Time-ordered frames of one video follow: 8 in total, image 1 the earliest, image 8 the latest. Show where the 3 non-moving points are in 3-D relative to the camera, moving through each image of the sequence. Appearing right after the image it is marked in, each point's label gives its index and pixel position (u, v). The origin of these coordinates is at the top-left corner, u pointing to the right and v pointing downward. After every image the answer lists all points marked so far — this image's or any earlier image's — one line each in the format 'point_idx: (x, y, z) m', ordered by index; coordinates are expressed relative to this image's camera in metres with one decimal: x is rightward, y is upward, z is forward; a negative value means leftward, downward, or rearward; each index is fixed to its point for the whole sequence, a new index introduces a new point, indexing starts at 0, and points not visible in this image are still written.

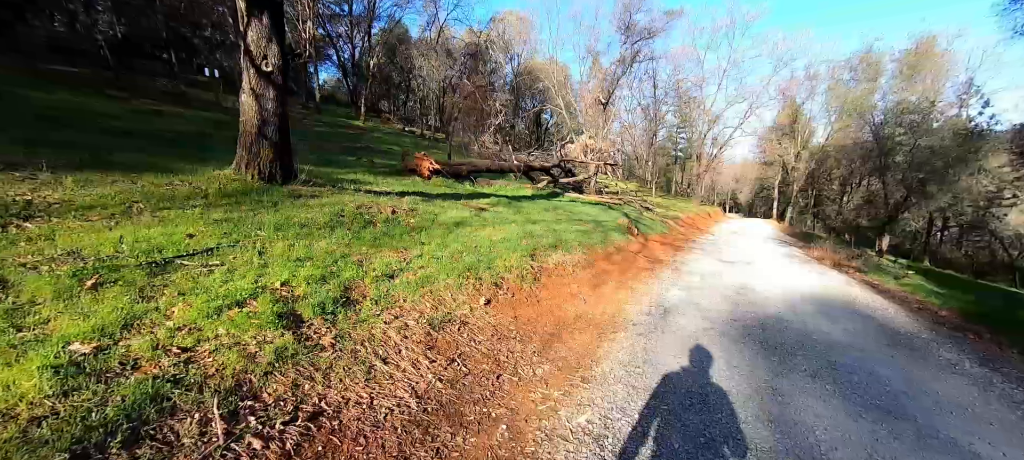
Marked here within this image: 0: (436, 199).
0: (-1.7, +0.7, +9.3) m
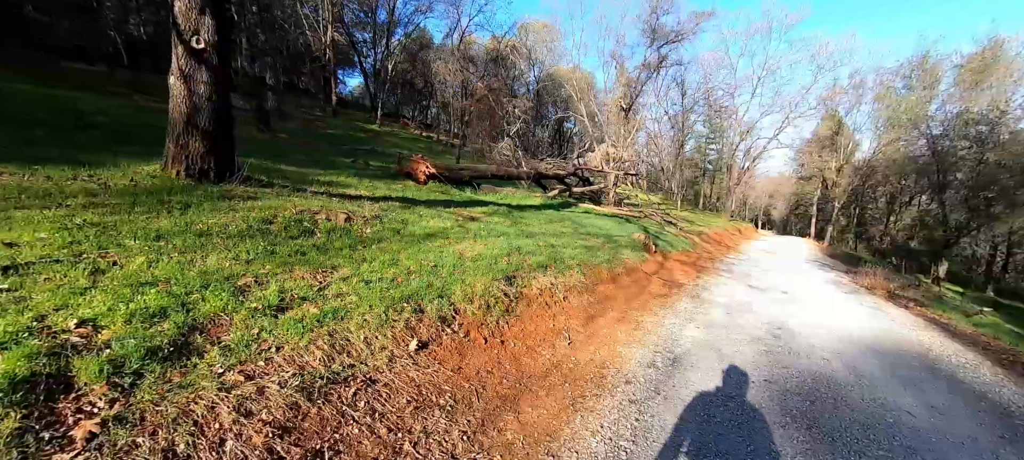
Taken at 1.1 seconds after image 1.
0: (-1.8, +0.5, +8.1) m
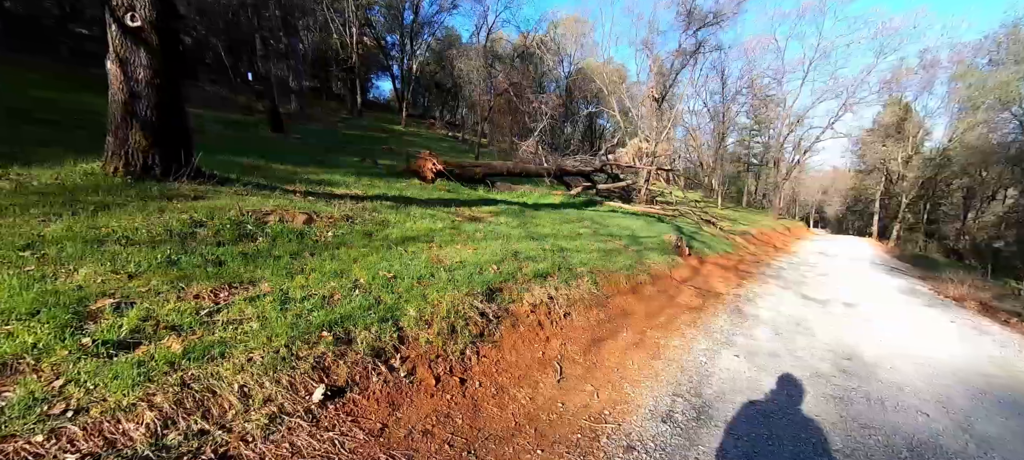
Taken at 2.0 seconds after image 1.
0: (-1.8, +0.4, +7.3) m
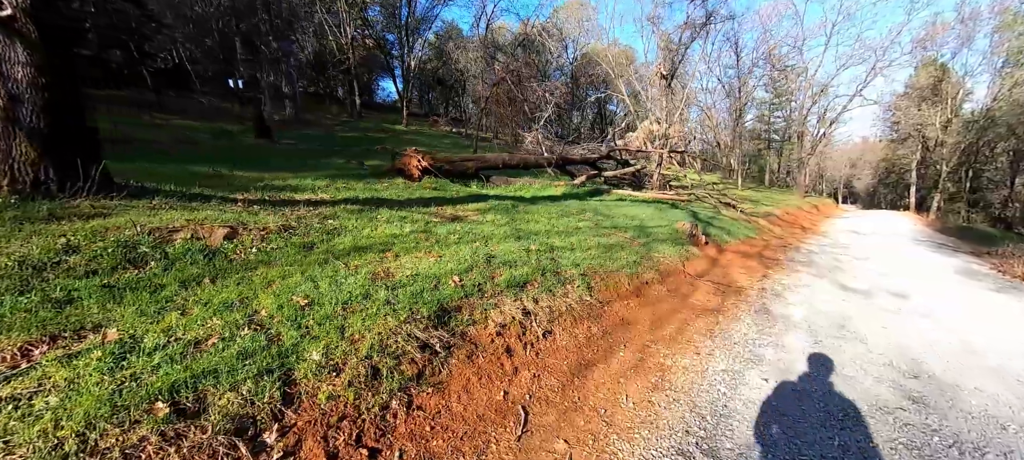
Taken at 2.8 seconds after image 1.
0: (-2.0, +0.3, +6.5) m
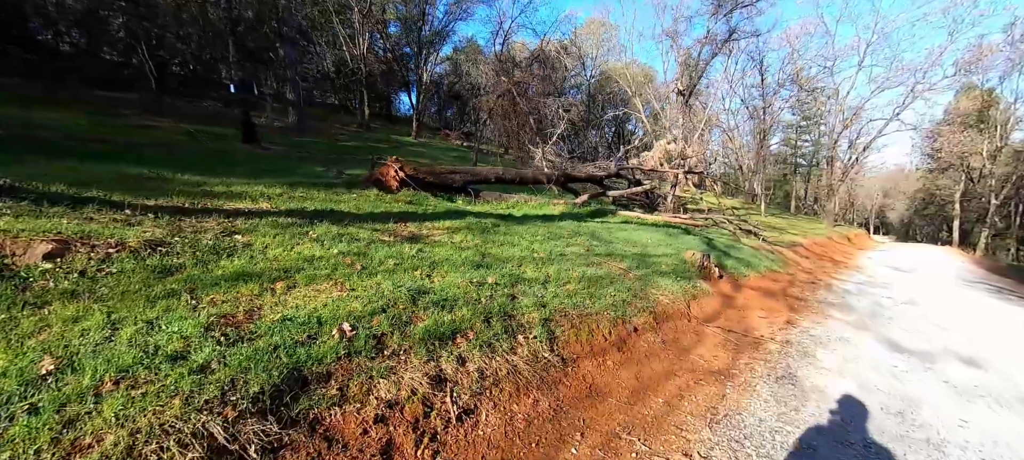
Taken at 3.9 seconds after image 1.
0: (-2.5, +0.1, +5.5) m
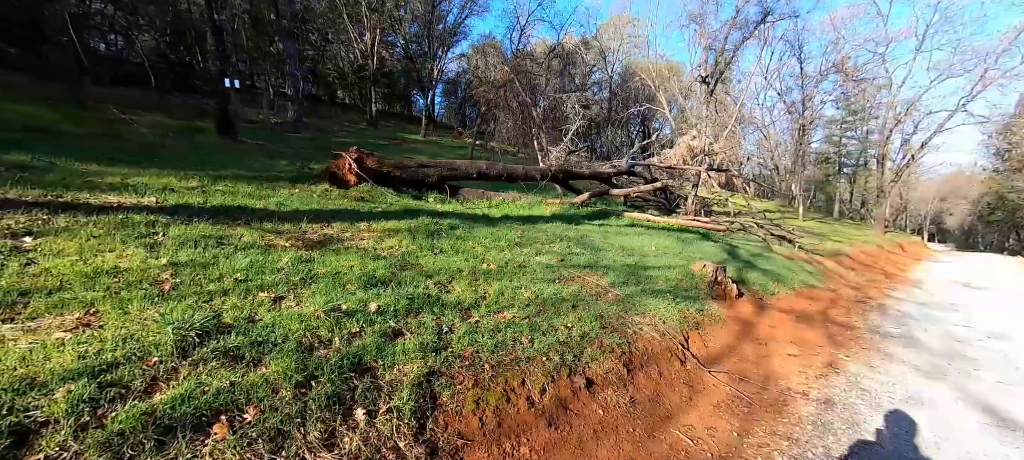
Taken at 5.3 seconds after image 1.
0: (-3.2, +0.1, +4.2) m
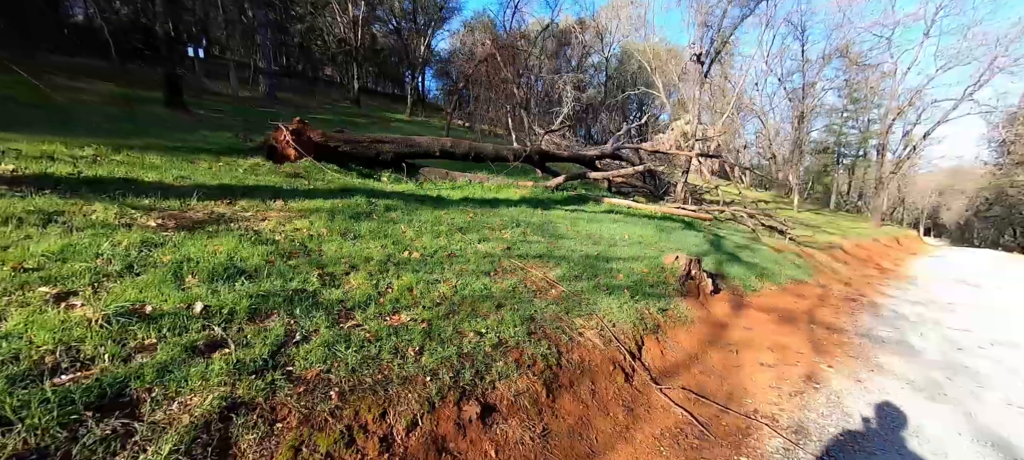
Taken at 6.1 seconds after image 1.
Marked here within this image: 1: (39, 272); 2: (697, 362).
0: (-3.9, +0.3, +3.5) m
1: (-2.6, -0.2, +2.4) m
2: (+1.7, -1.2, +3.8) m
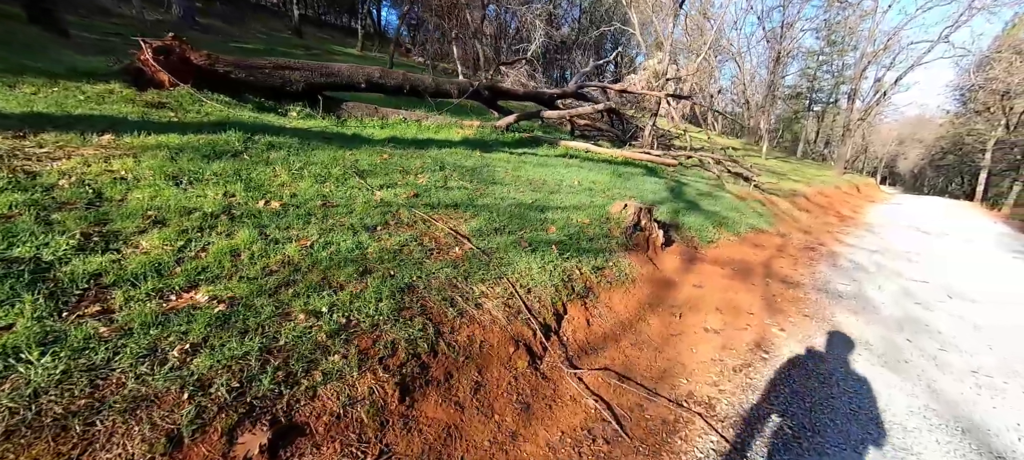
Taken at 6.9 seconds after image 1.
0: (-4.7, +0.7, +2.3) m
1: (-3.4, 0.0, +1.4) m
2: (+0.9, -0.8, +3.2) m
